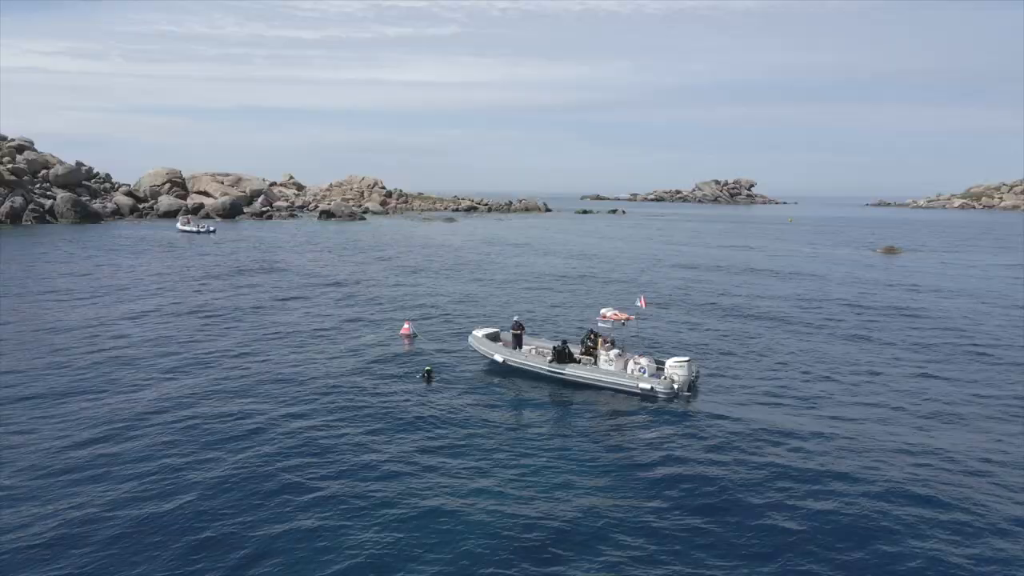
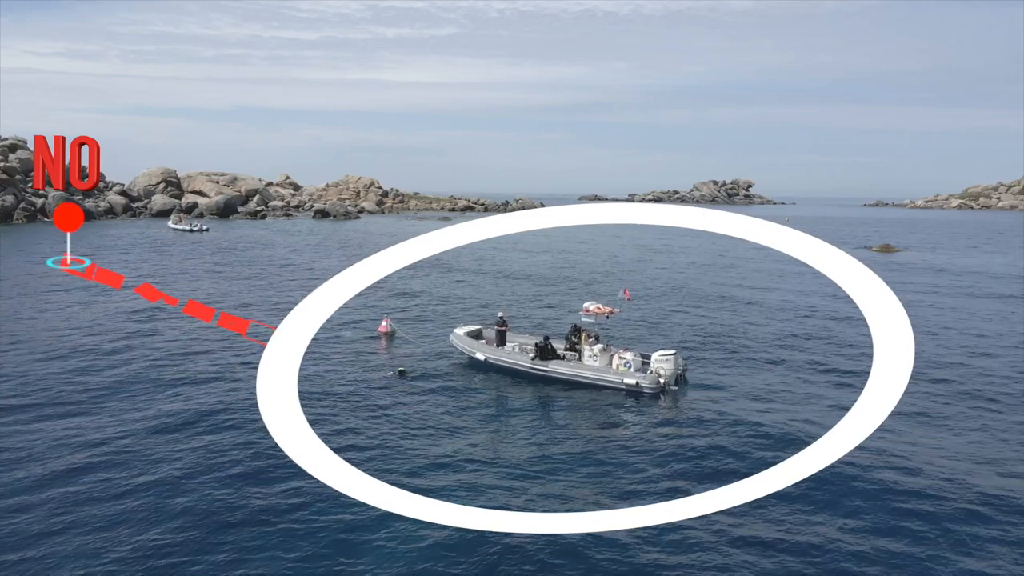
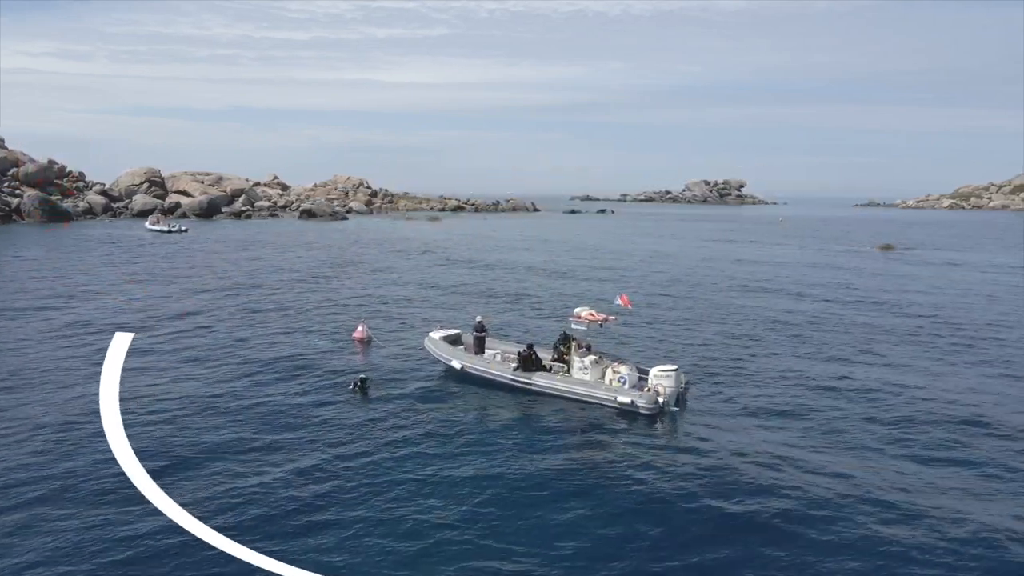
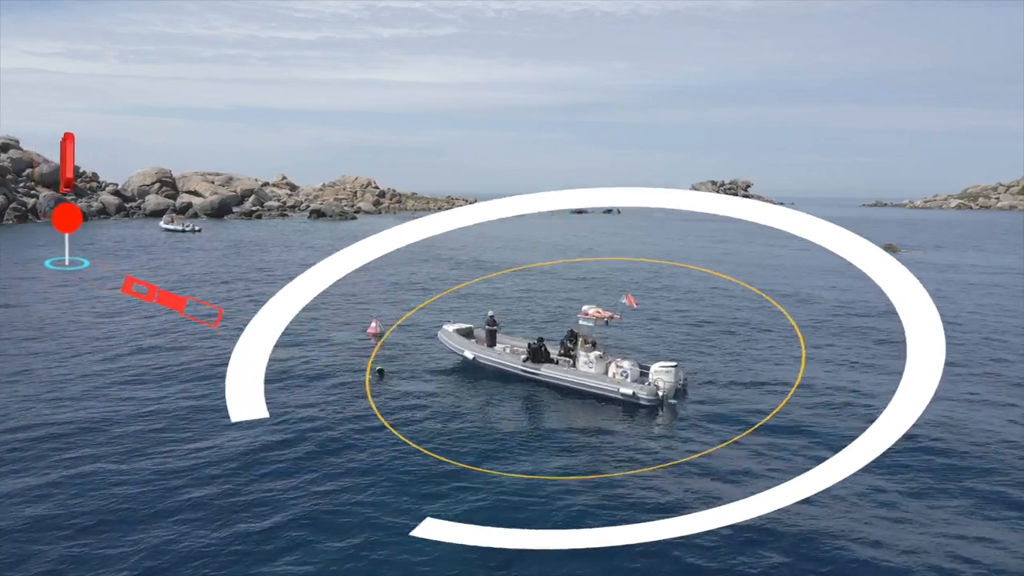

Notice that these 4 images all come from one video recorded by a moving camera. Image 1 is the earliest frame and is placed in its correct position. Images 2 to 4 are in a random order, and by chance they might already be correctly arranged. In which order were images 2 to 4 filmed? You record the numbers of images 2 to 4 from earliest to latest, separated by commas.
2, 4, 3
